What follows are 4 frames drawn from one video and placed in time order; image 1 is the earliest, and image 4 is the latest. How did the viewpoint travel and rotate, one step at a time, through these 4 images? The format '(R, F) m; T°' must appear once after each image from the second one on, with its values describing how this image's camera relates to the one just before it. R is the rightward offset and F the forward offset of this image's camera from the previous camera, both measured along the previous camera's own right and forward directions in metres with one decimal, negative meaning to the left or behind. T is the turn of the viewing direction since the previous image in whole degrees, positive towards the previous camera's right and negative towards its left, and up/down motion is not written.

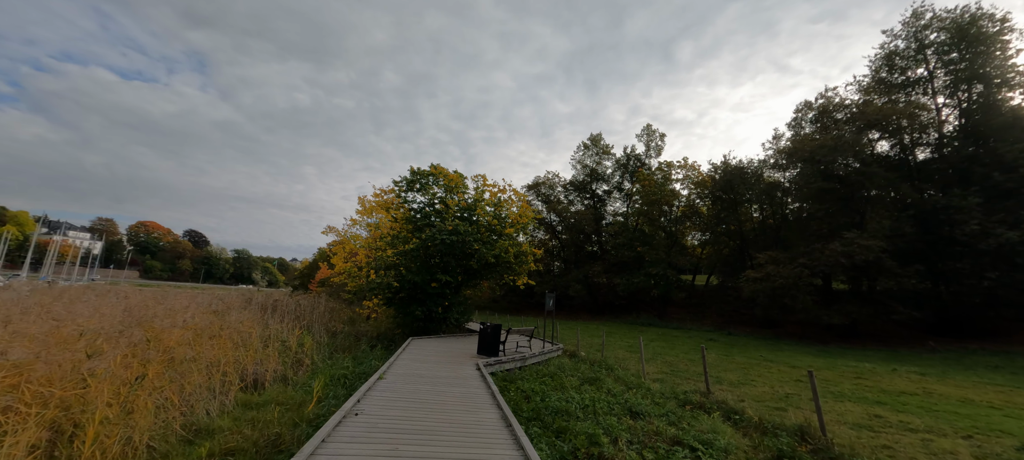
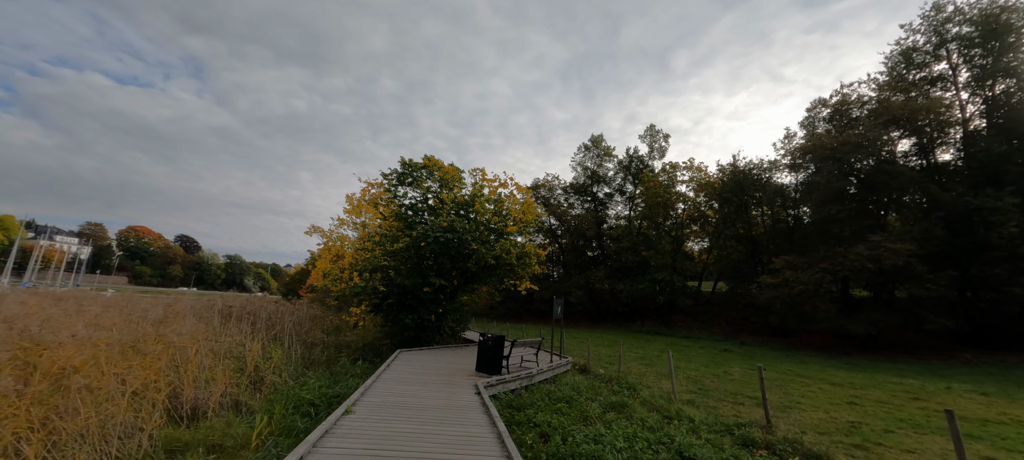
(-0.2, +1.5) m; +1°
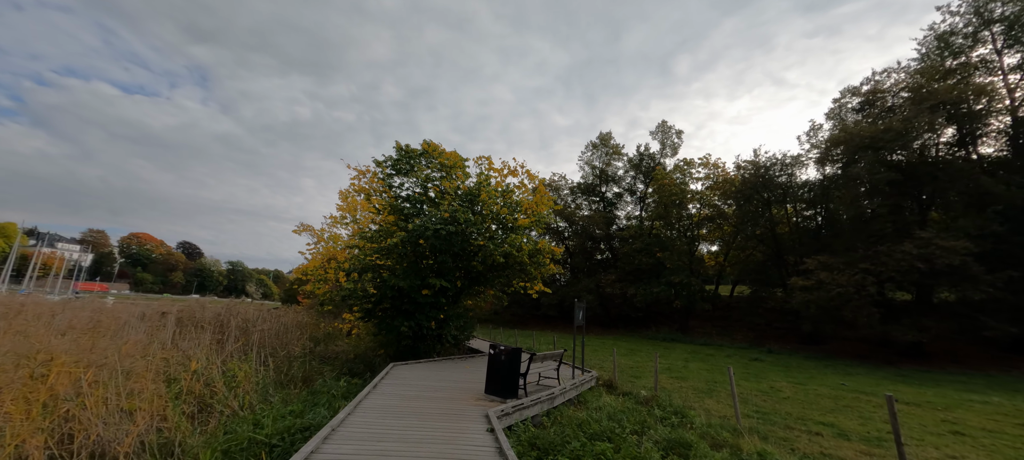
(-0.3, +1.7) m; 0°
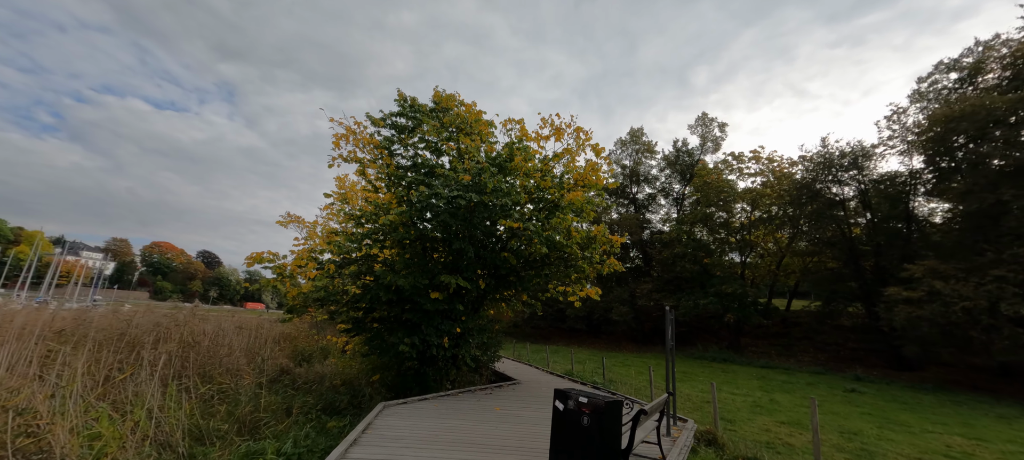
(-0.6, +3.2) m; -2°
